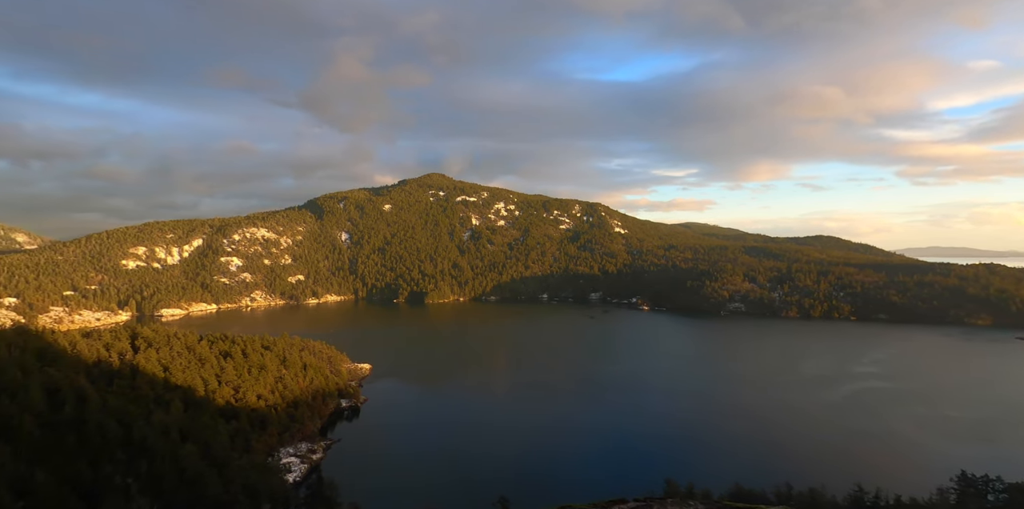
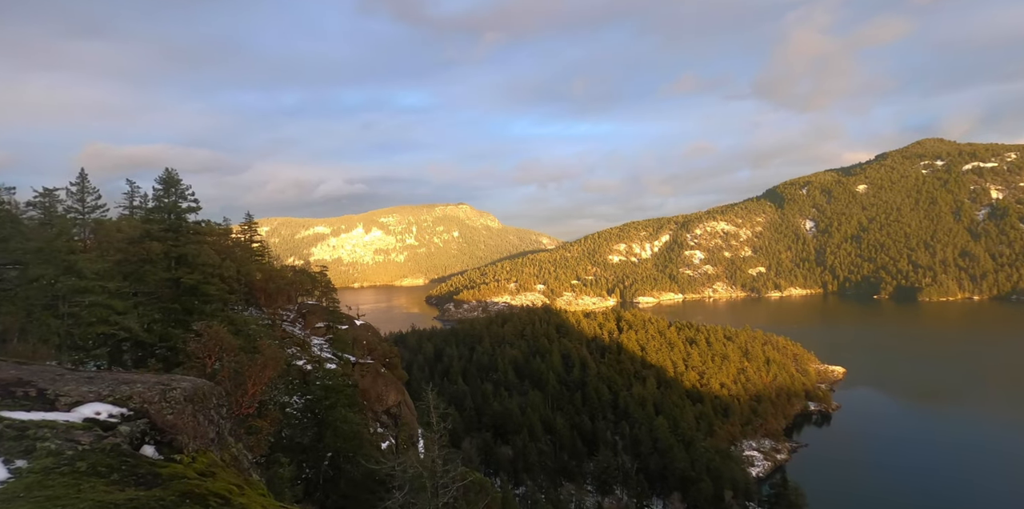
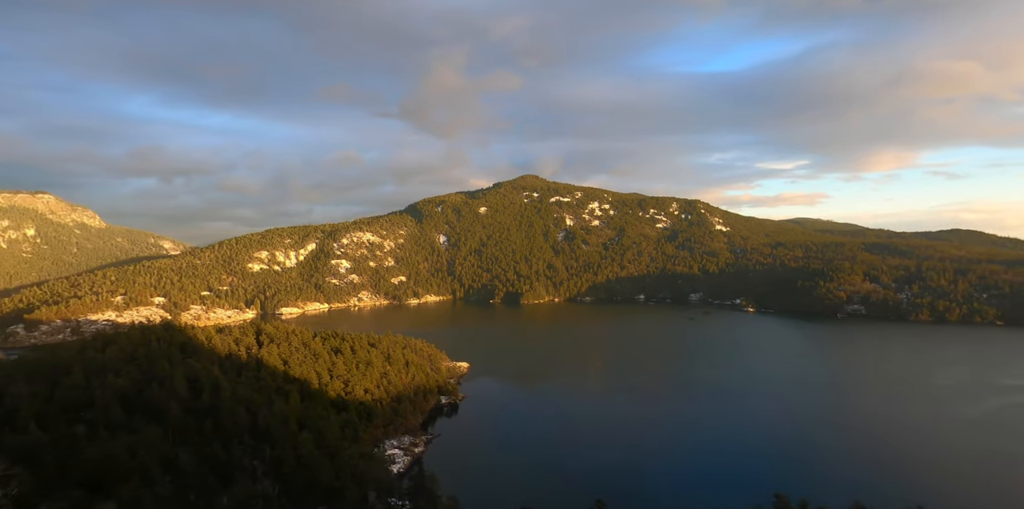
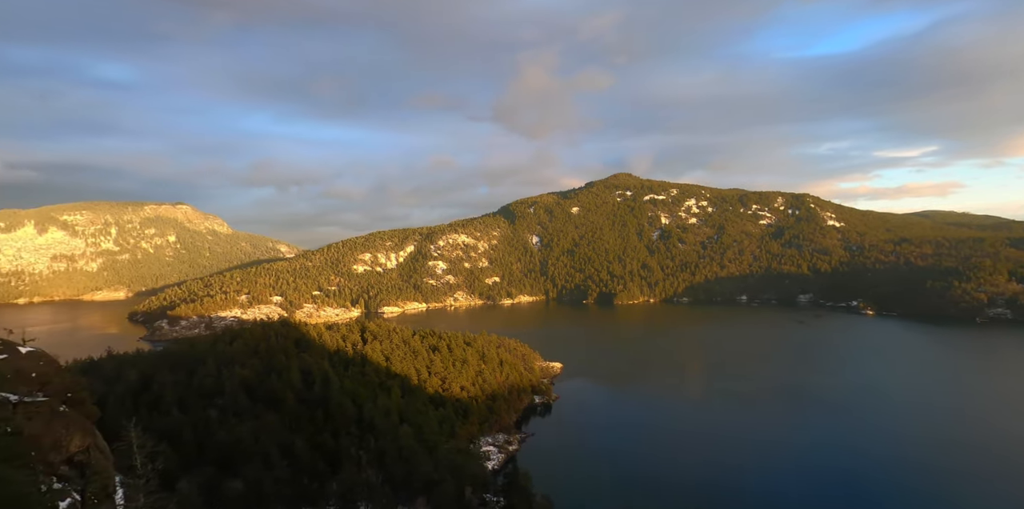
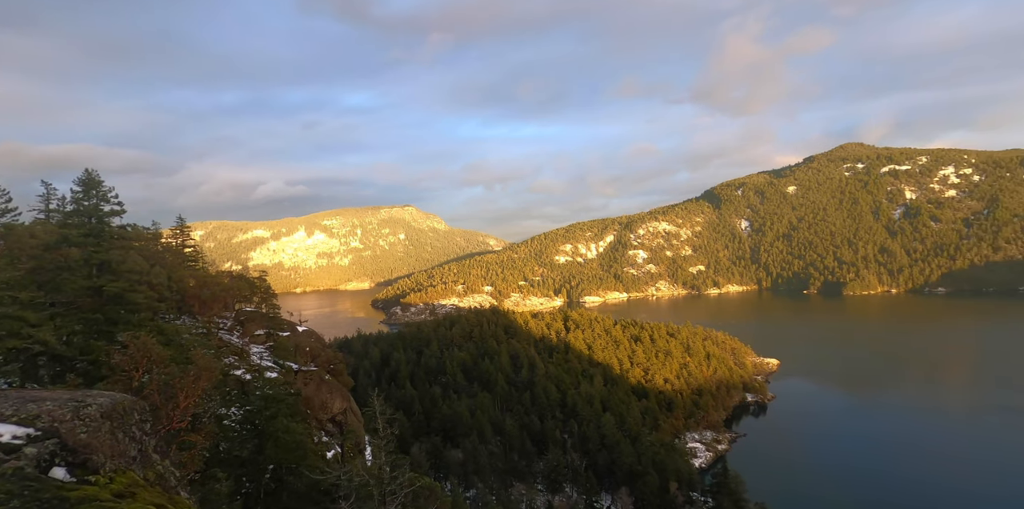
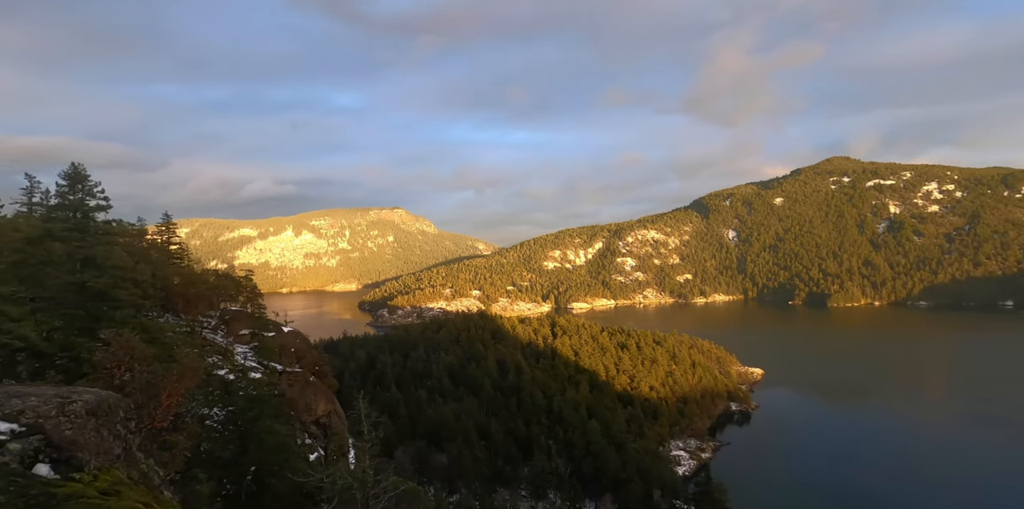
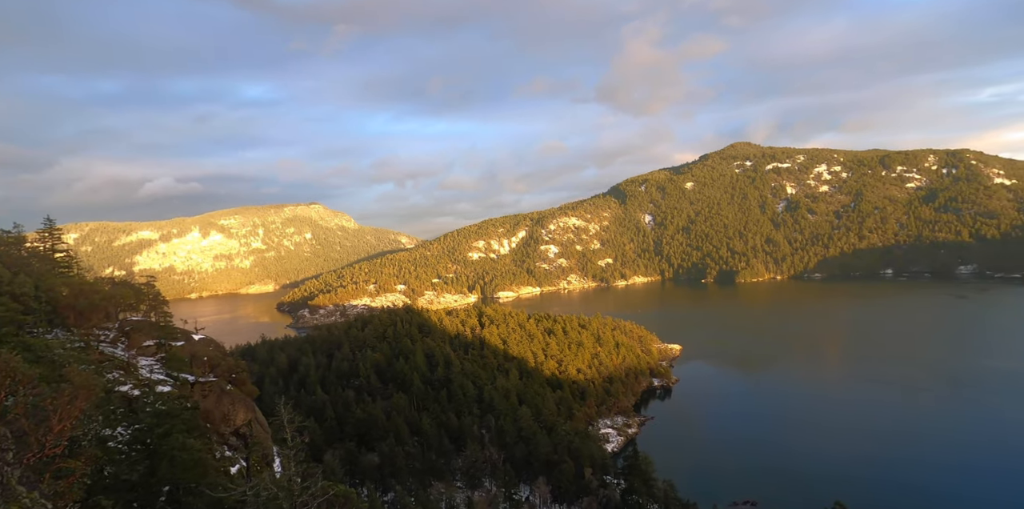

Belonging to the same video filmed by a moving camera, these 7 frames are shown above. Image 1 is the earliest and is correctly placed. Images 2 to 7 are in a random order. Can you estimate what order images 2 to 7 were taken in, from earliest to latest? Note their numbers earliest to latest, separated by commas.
3, 4, 6, 2, 5, 7
